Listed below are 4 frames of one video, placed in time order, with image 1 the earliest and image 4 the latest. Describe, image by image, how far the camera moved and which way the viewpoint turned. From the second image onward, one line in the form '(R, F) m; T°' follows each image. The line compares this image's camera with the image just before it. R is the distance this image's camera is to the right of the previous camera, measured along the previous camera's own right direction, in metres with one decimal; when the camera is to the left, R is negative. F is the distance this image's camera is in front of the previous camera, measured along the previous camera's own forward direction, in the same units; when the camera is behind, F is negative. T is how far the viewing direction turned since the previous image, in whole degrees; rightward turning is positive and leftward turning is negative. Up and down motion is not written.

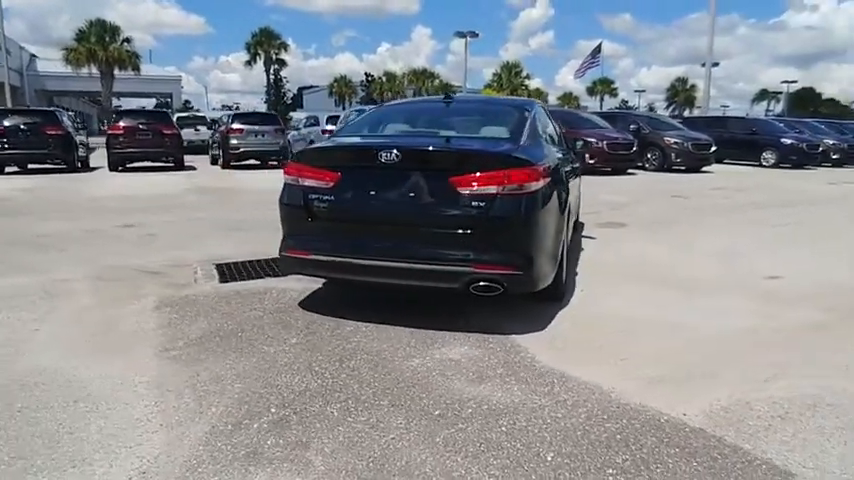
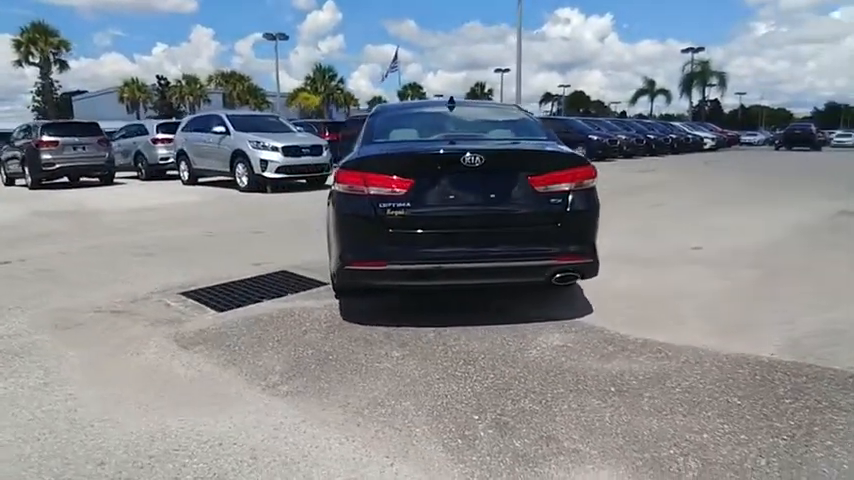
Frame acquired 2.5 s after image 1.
(-2.2, +0.3) m; +21°
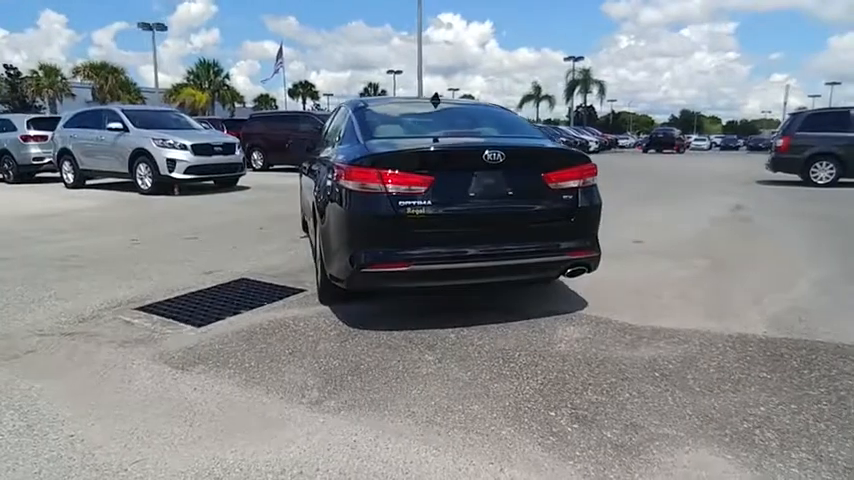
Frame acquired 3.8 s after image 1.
(-1.0, +0.2) m; +12°
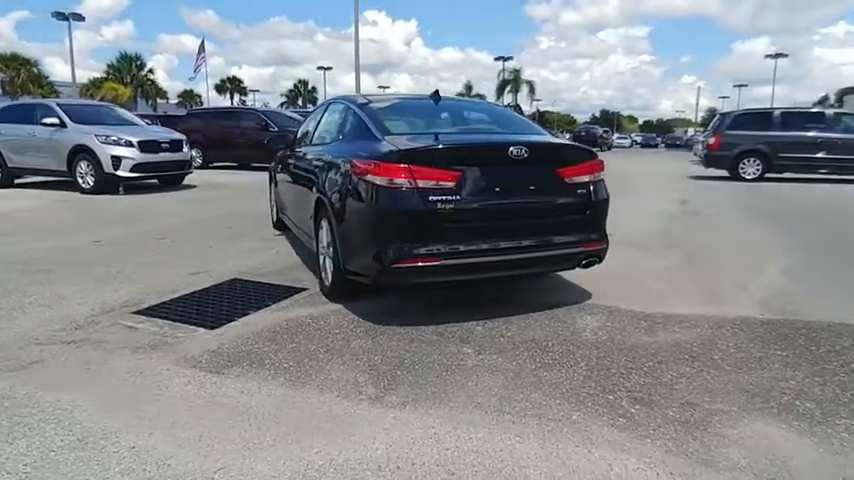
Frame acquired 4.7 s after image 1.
(-0.8, 0.0) m; +7°
